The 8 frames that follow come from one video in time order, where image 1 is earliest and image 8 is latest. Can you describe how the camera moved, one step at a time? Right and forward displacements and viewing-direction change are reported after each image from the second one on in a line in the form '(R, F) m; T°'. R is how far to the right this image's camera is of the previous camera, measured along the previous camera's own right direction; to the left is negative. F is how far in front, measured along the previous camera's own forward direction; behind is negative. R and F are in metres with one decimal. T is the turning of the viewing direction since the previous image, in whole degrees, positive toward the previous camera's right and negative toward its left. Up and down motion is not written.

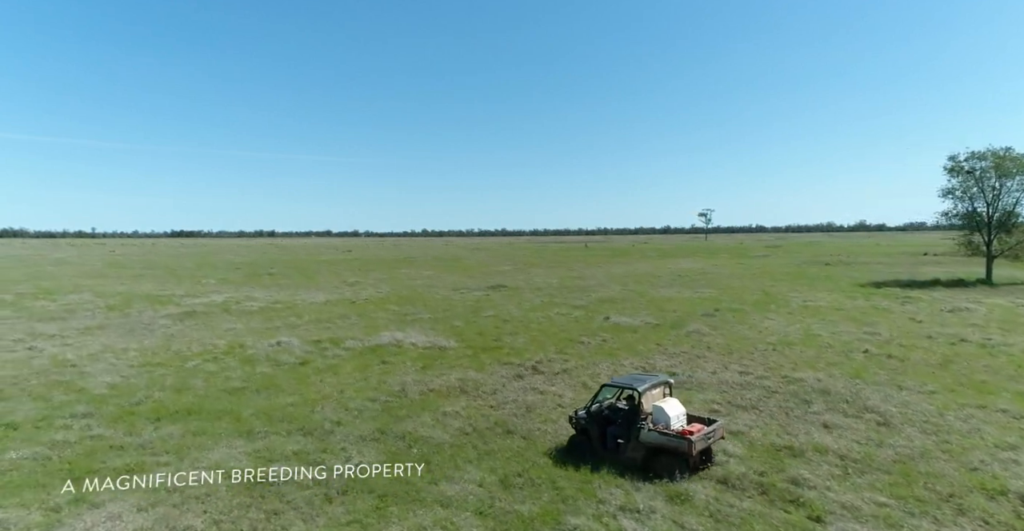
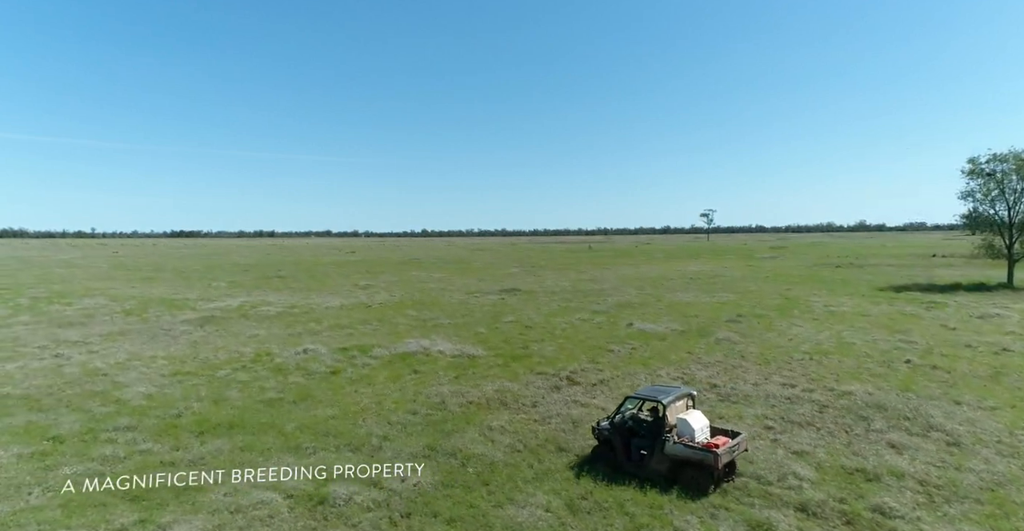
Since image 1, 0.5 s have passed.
(-0.5, +0.1) m; -1°
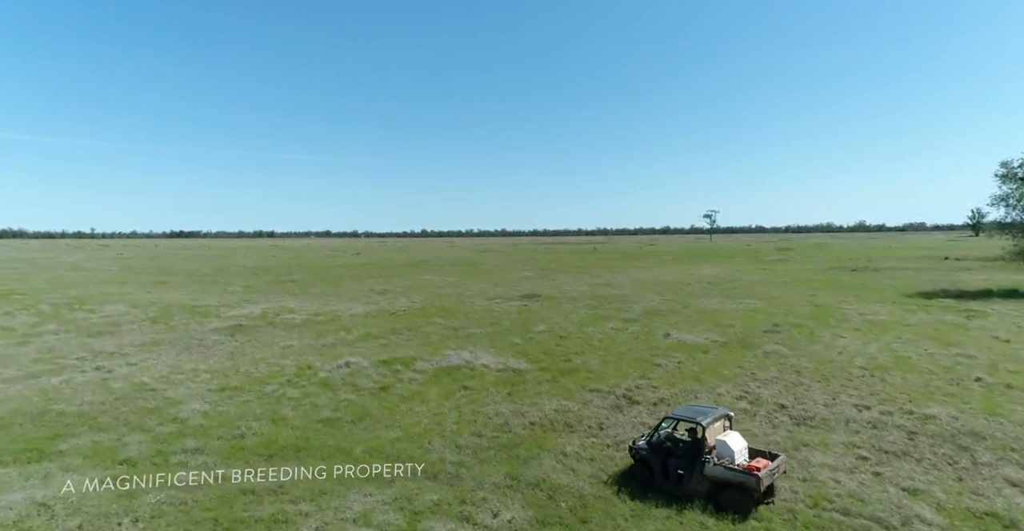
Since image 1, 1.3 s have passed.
(-0.8, +0.2) m; -1°
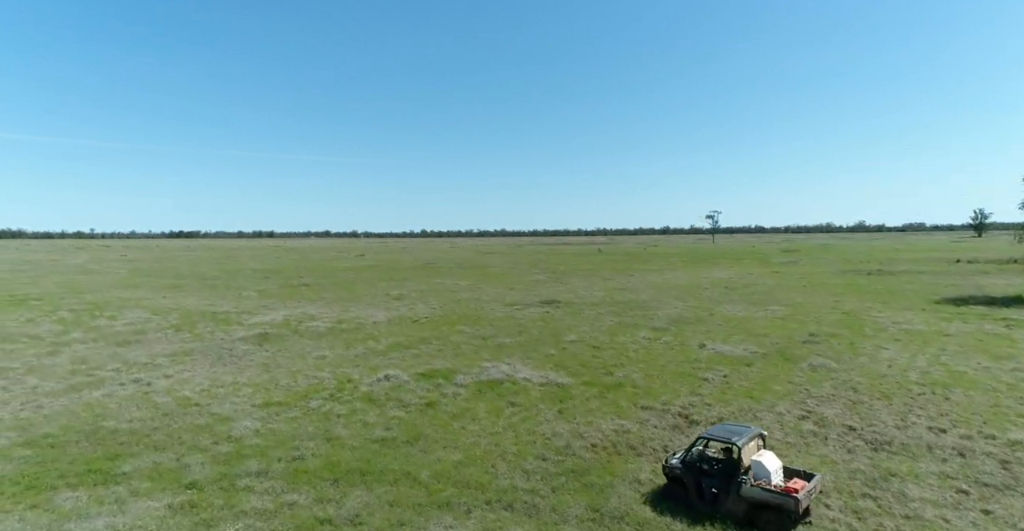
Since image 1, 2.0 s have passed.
(-0.8, +0.2) m; -1°
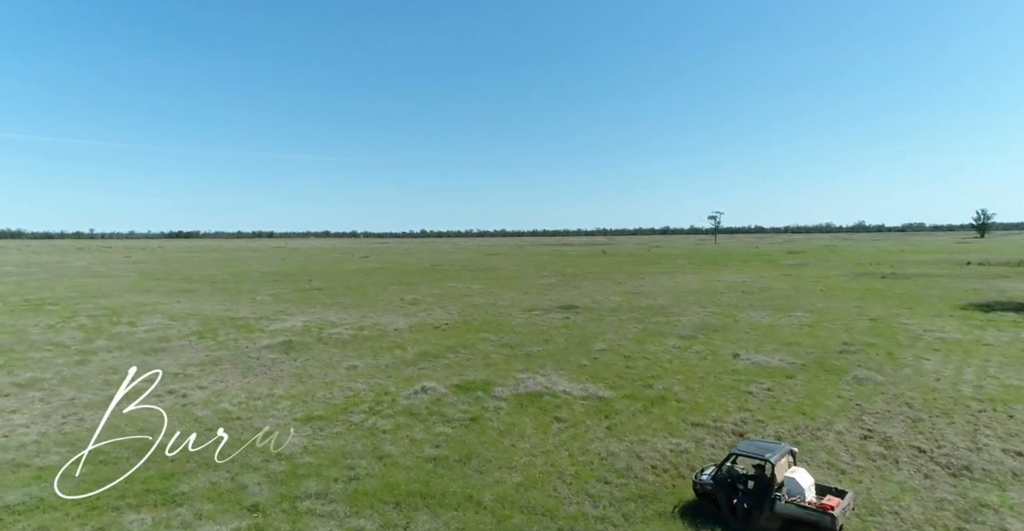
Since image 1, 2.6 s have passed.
(-0.7, +0.2) m; -1°
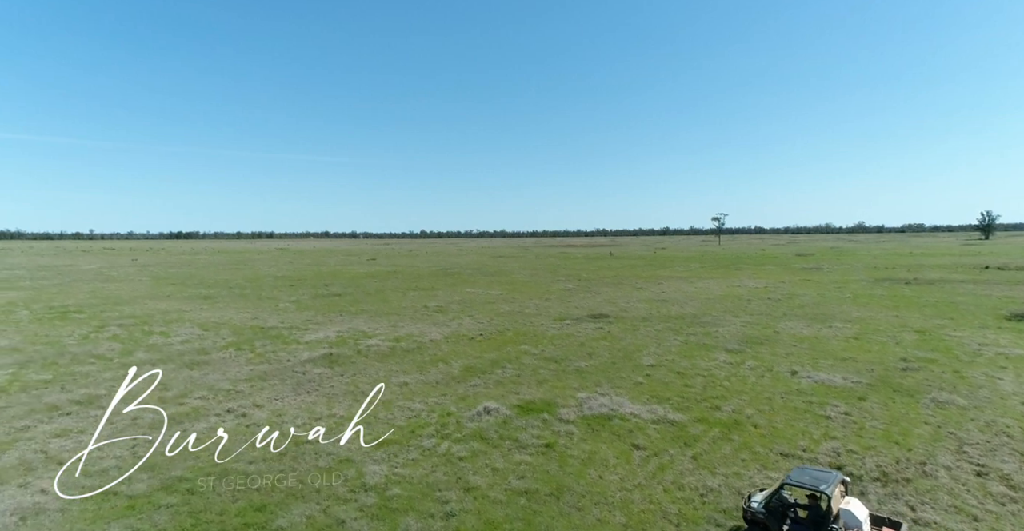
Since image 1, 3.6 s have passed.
(-1.2, +0.2) m; -2°
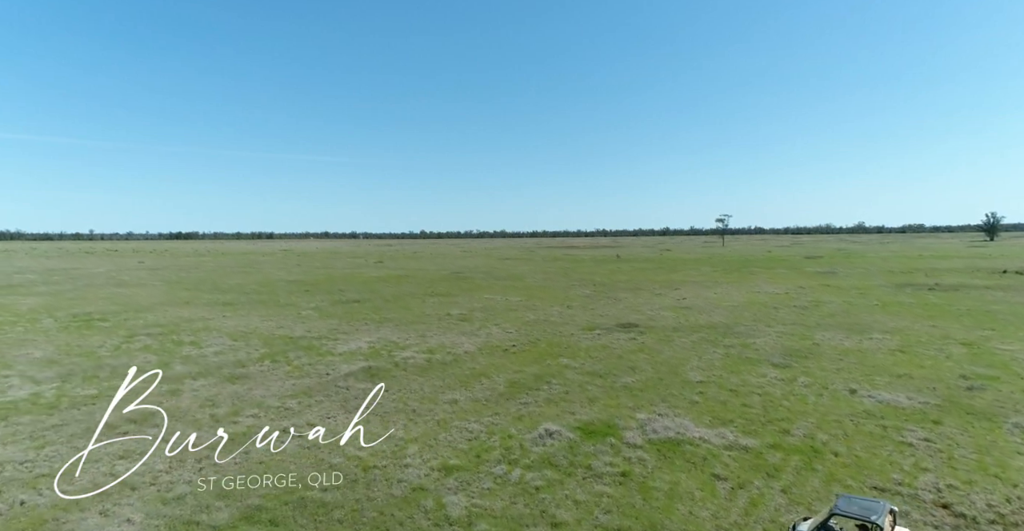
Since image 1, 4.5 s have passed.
(-1.2, +0.2) m; -2°
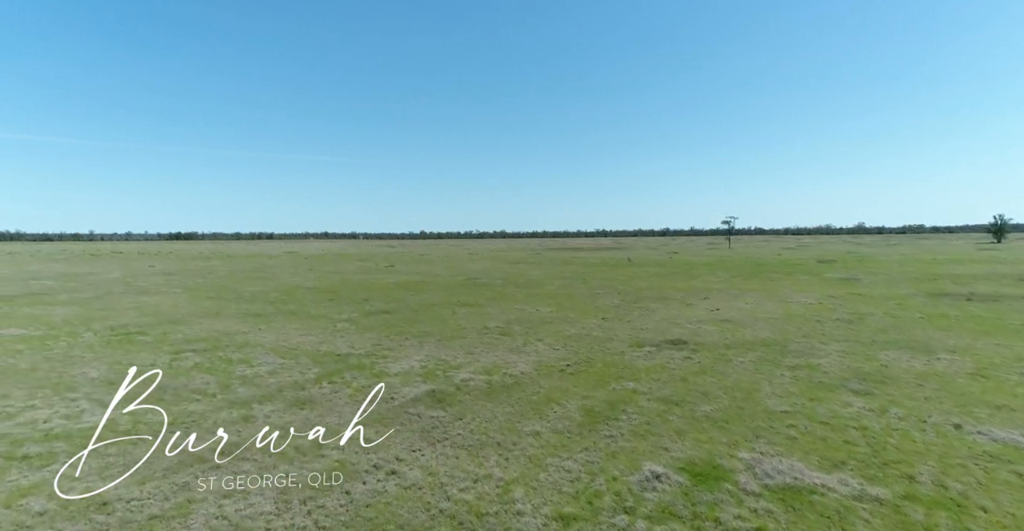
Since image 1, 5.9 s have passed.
(-2.0, +0.4) m; -3°
